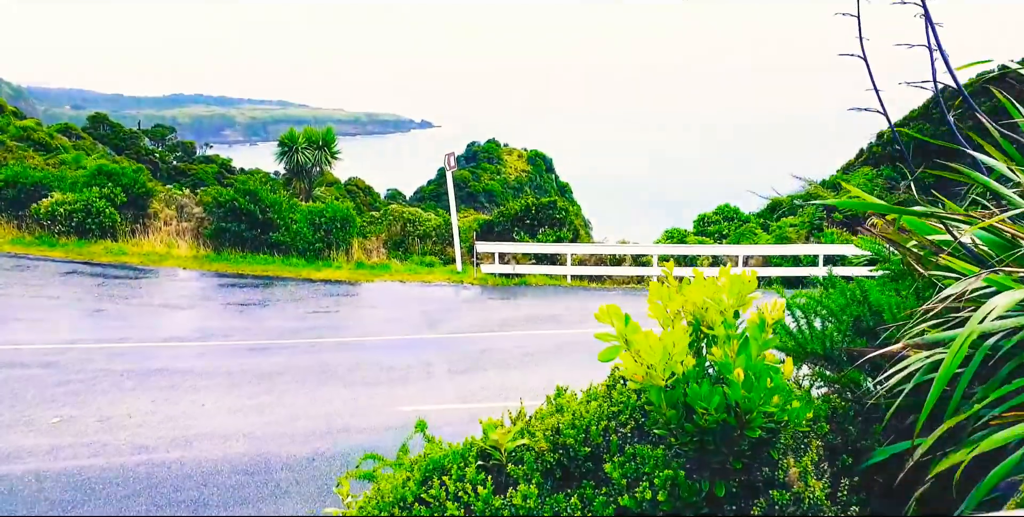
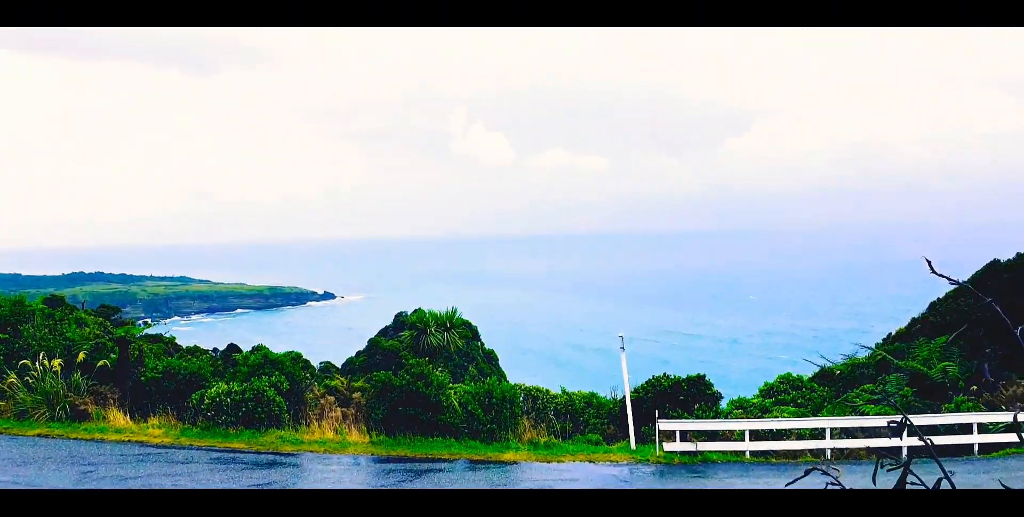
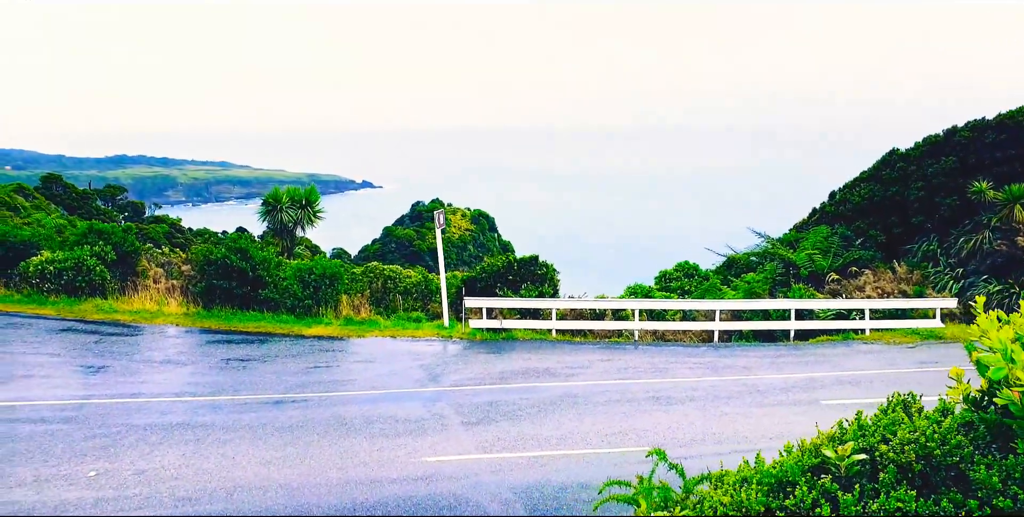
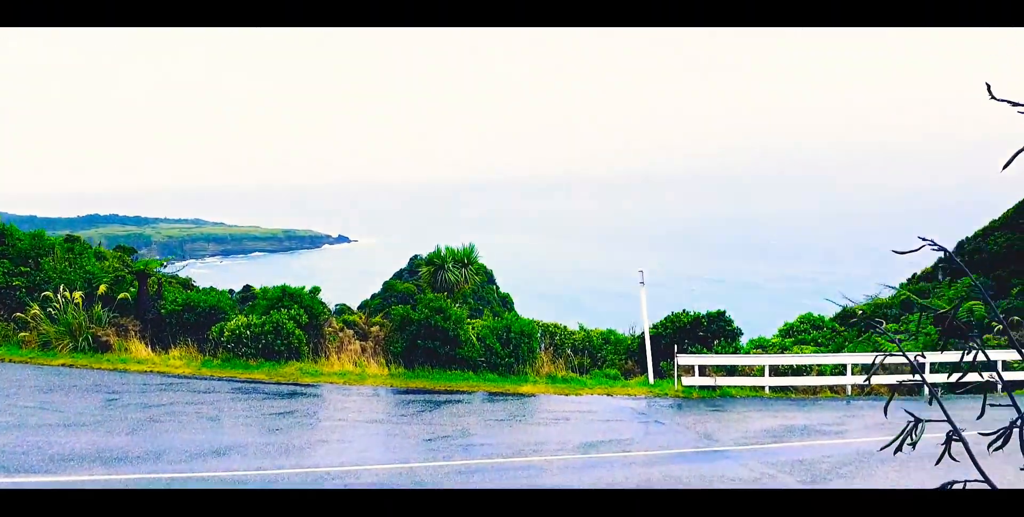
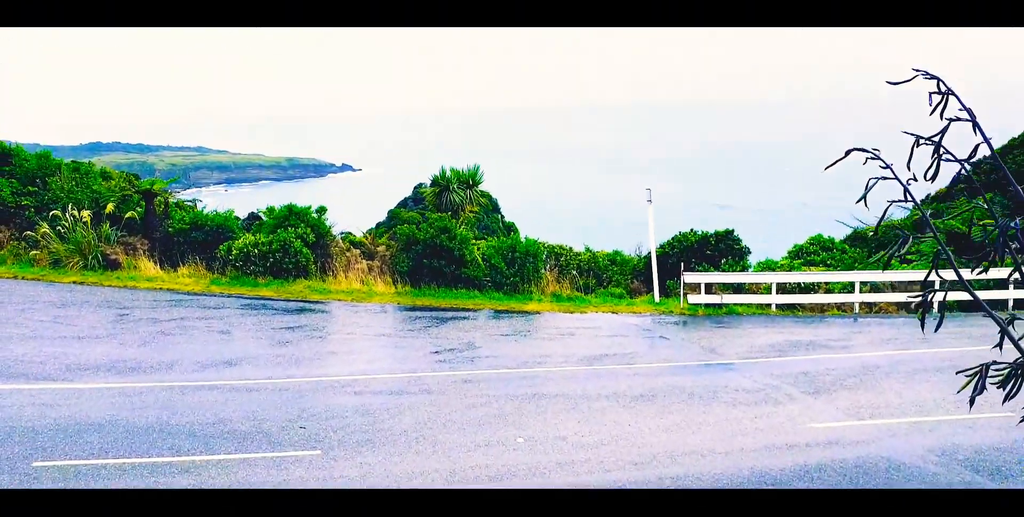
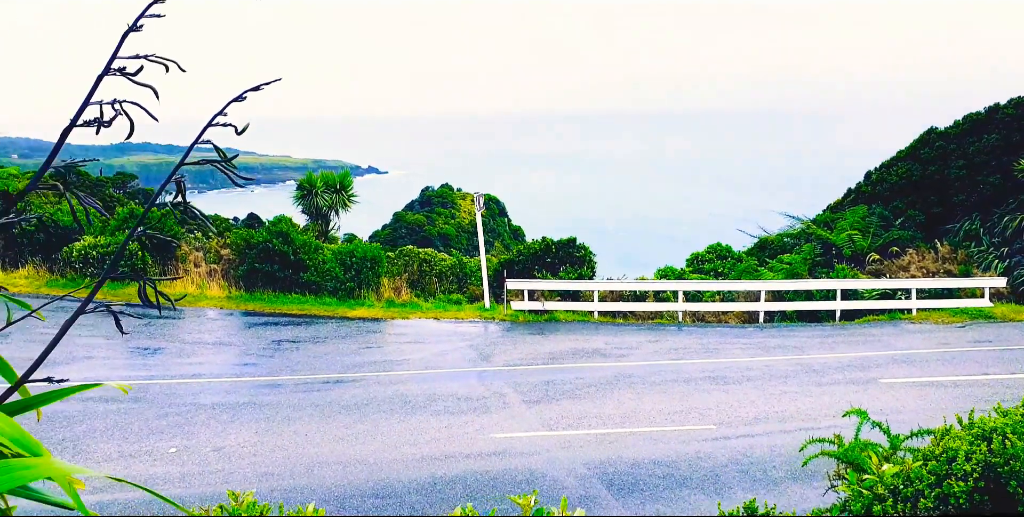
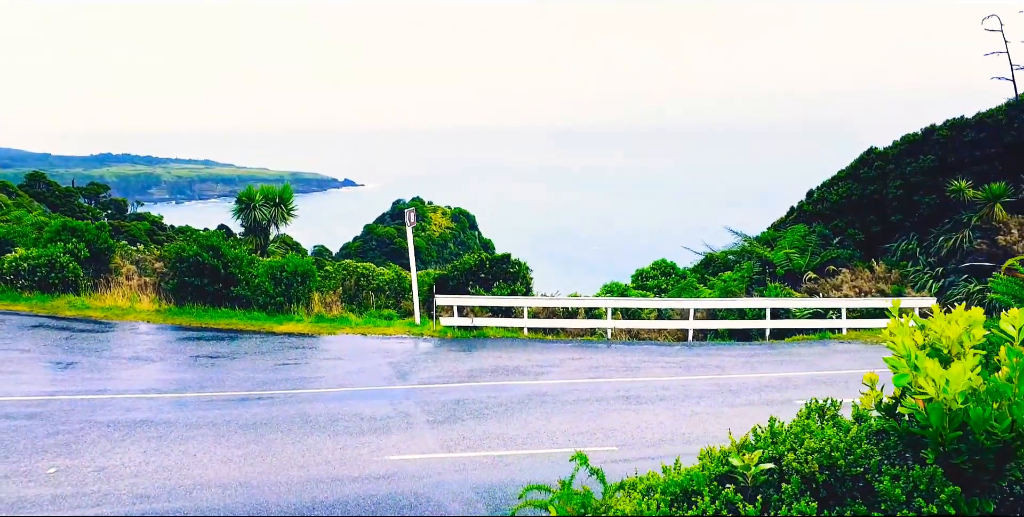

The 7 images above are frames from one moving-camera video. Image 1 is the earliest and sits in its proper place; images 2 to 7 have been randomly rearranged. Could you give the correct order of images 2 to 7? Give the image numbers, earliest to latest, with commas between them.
7, 3, 6, 5, 4, 2
